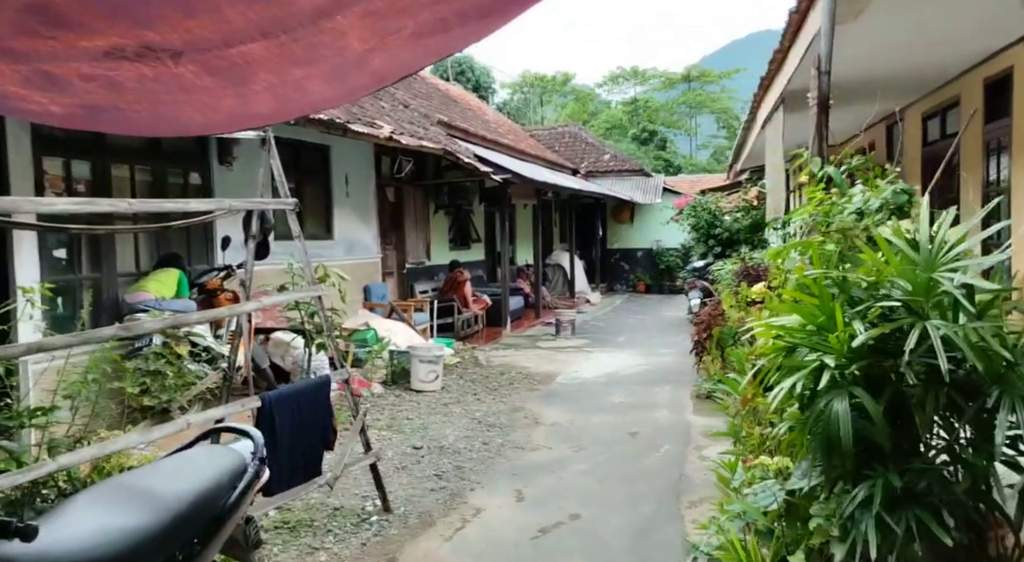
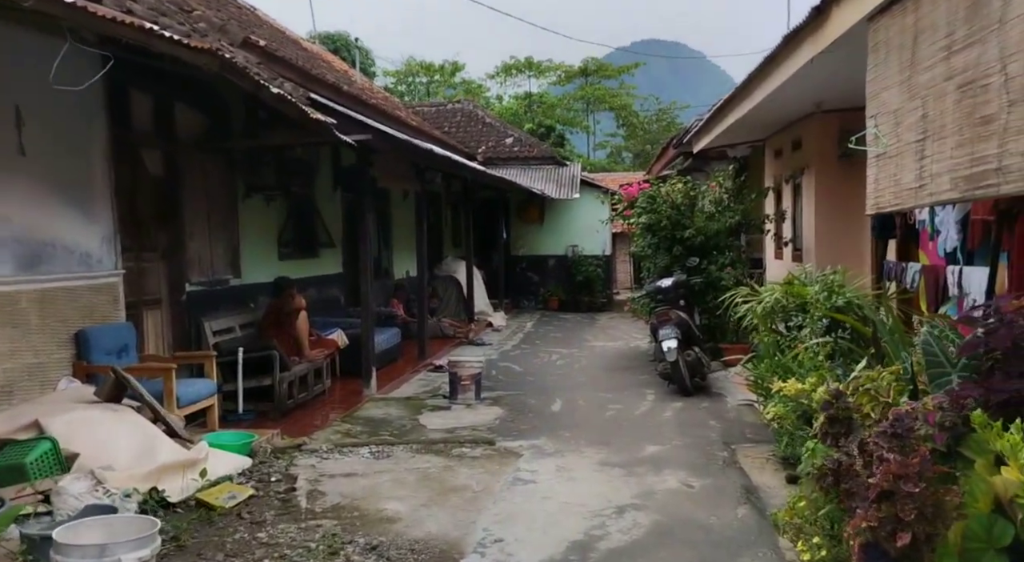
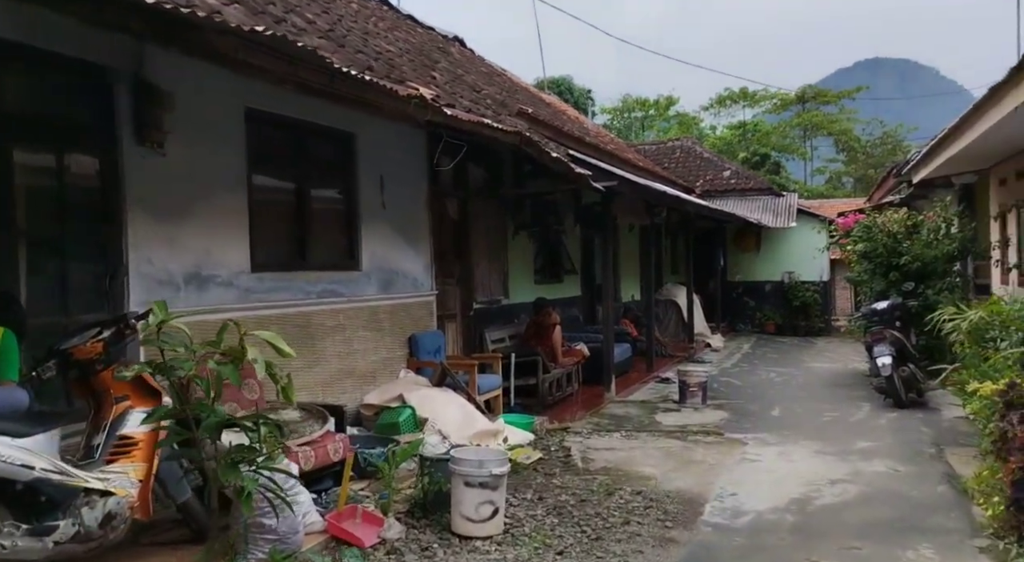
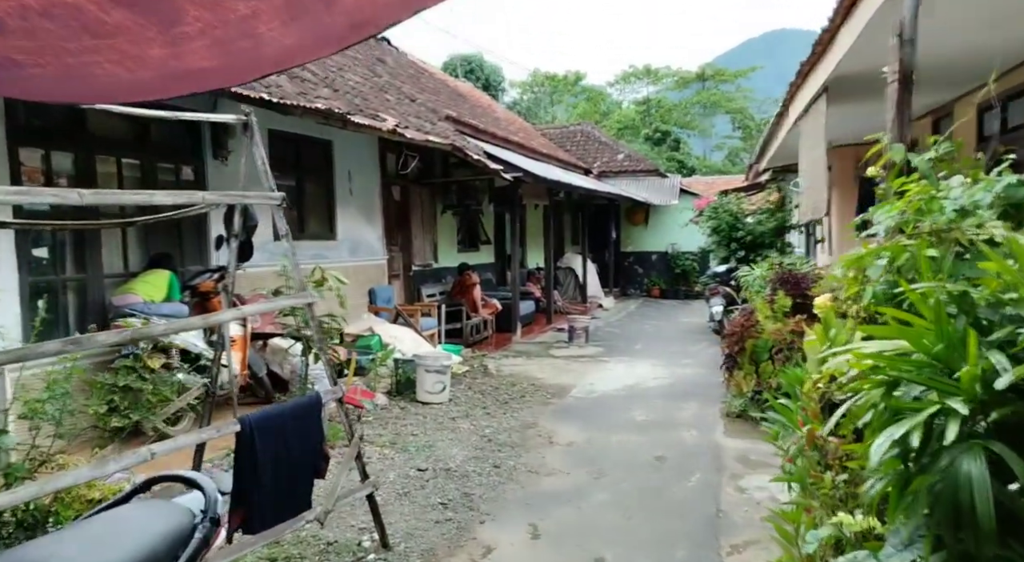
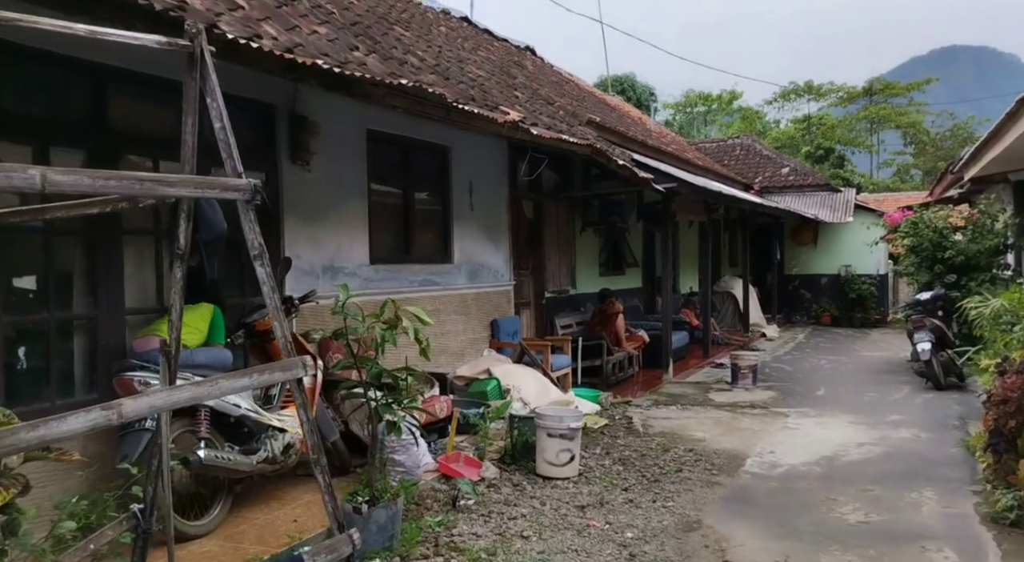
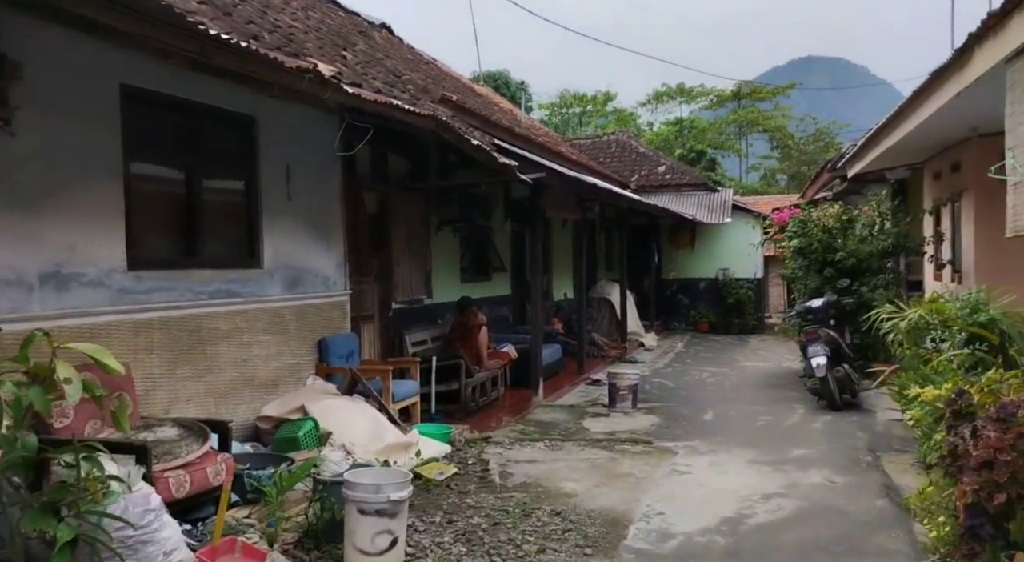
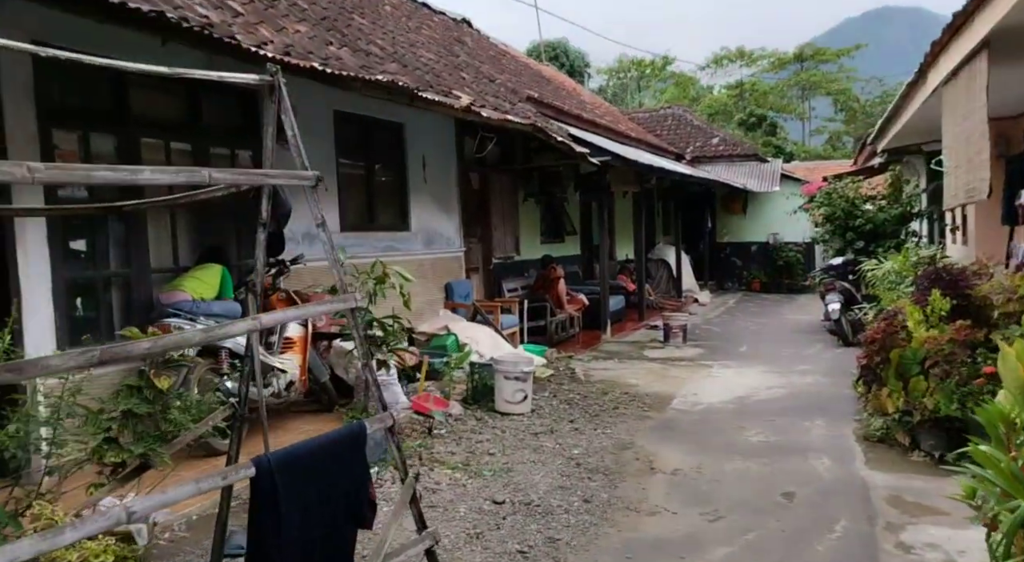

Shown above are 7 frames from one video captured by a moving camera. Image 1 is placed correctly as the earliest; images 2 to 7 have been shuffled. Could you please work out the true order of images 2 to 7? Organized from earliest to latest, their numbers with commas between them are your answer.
4, 7, 5, 3, 6, 2
